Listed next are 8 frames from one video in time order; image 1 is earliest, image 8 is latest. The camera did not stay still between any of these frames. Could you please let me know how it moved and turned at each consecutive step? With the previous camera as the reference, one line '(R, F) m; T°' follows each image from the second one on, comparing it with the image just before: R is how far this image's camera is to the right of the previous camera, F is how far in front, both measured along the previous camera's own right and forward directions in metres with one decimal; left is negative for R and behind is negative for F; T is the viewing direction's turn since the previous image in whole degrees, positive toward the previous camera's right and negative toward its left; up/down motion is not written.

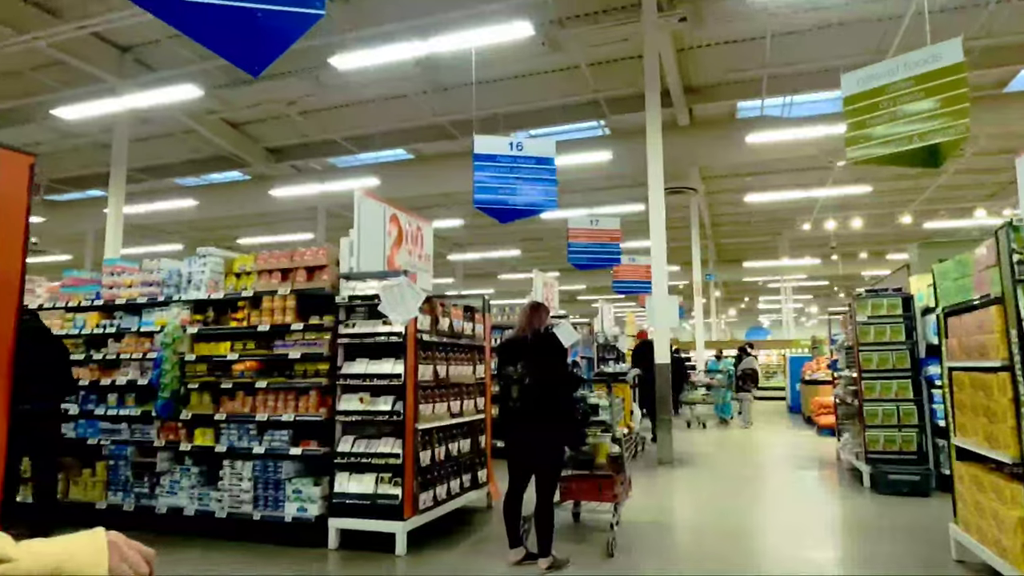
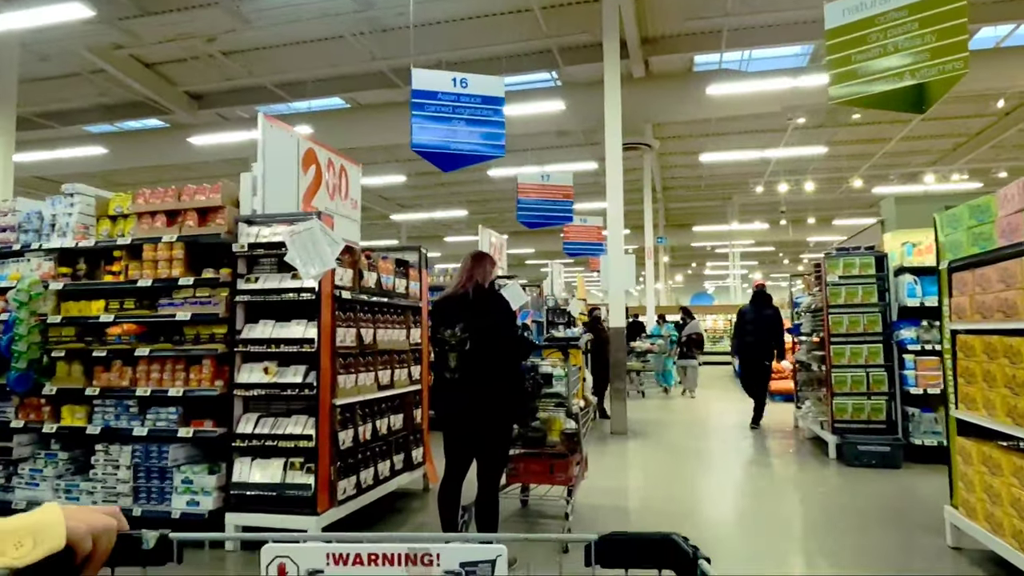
(+0.1, +0.7) m; +5°
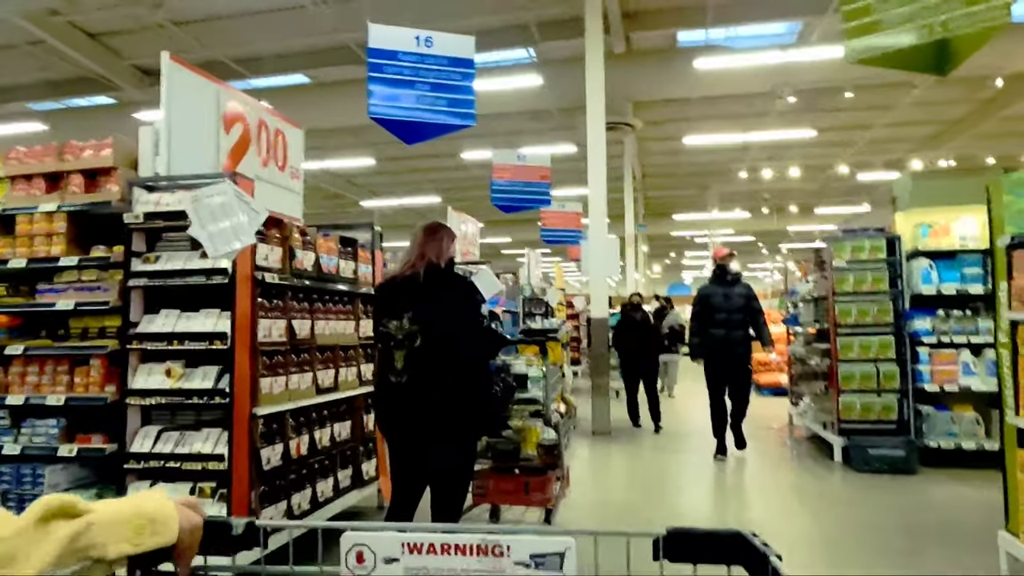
(+0.1, +0.7) m; +2°
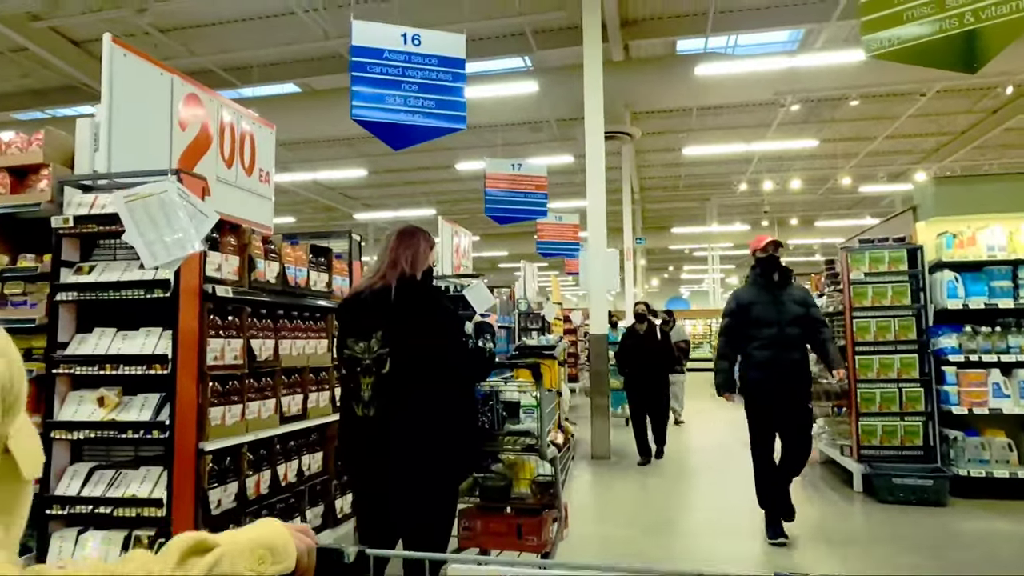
(0.0, +0.4) m; 0°
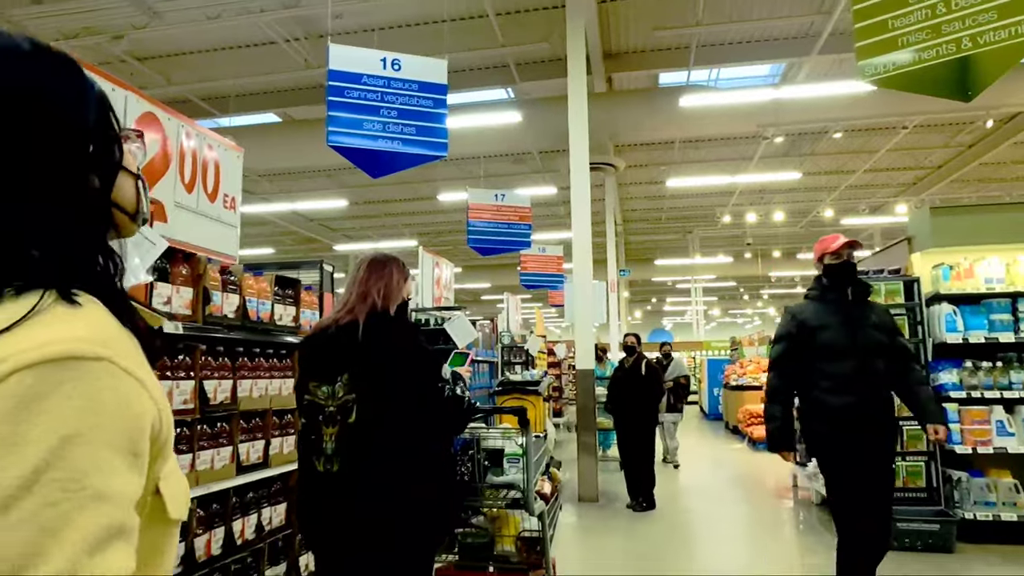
(0.0, +0.2) m; +1°
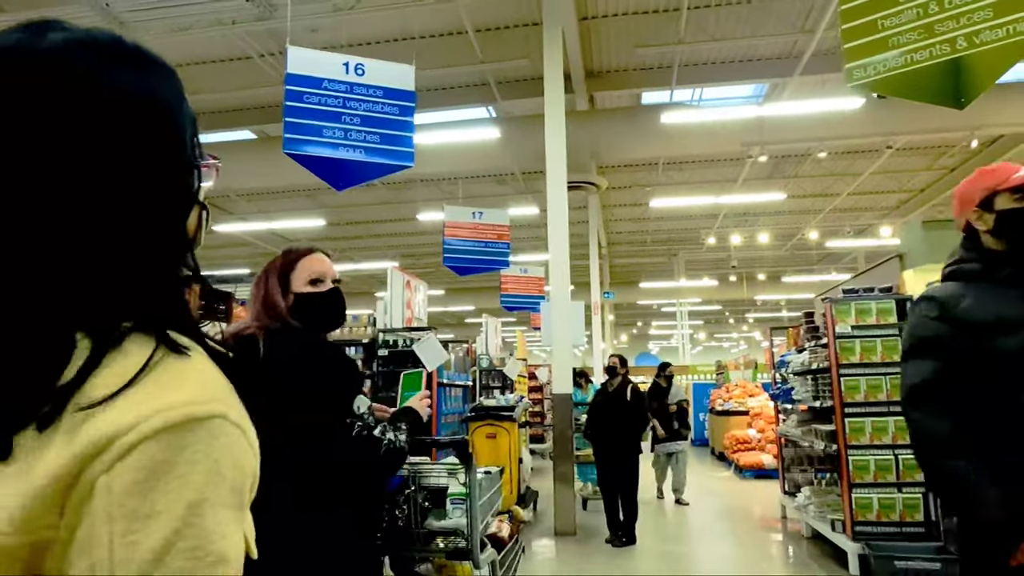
(+0.1, +0.3) m; +1°
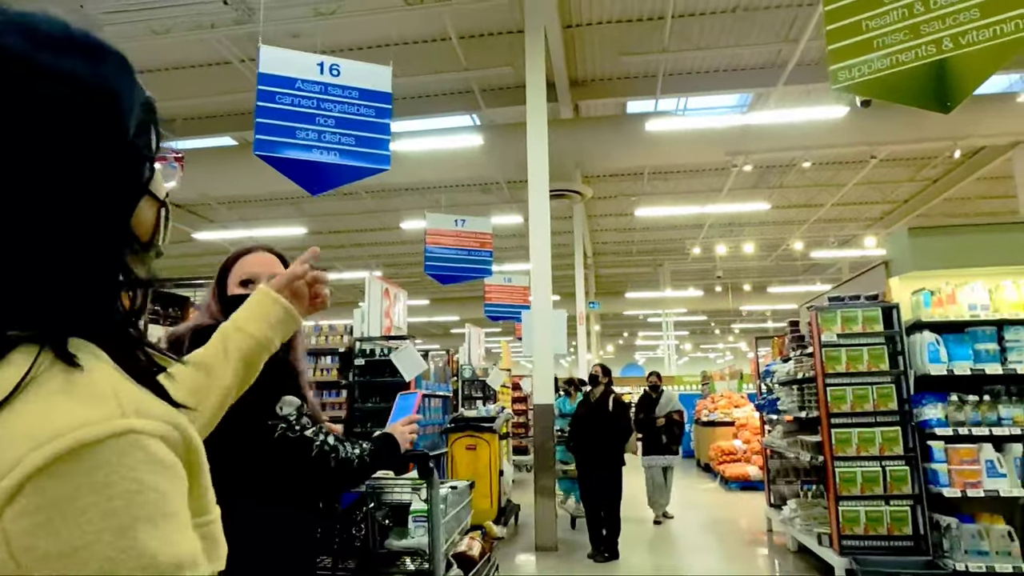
(+0.1, +0.1) m; +1°
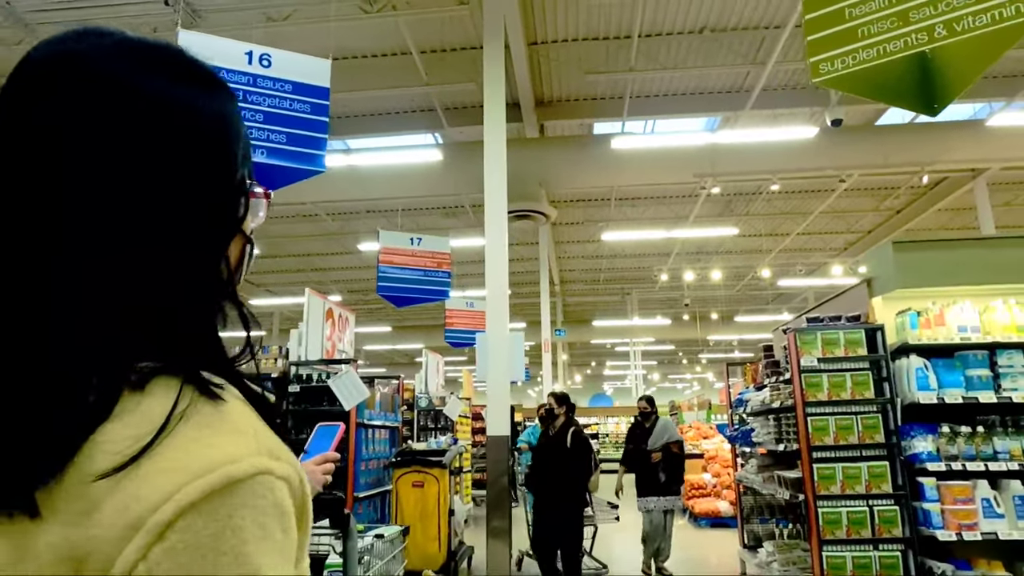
(+0.1, +0.5) m; +3°
